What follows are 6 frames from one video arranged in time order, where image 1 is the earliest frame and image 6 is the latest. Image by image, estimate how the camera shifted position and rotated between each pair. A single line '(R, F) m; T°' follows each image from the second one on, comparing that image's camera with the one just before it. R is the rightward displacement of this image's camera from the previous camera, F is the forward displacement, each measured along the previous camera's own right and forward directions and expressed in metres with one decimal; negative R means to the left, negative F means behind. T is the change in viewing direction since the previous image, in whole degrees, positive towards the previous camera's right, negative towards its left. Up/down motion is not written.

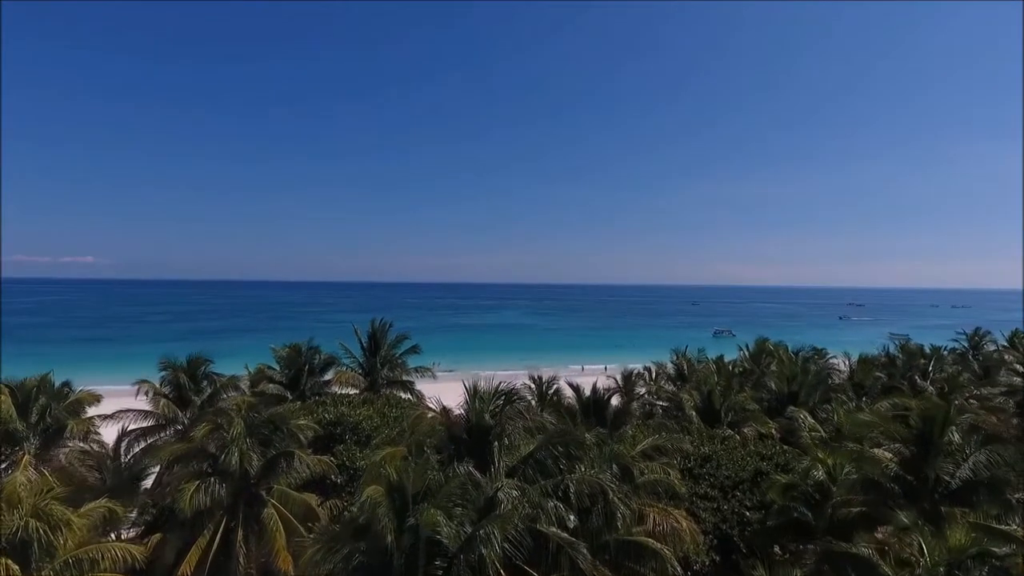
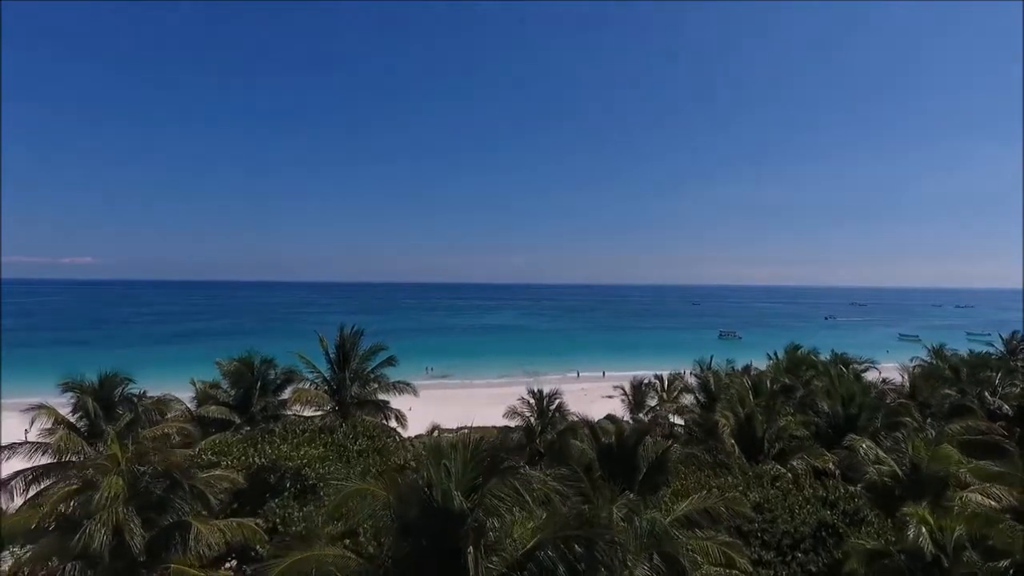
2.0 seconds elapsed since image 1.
(+0.2, +3.1) m; 0°
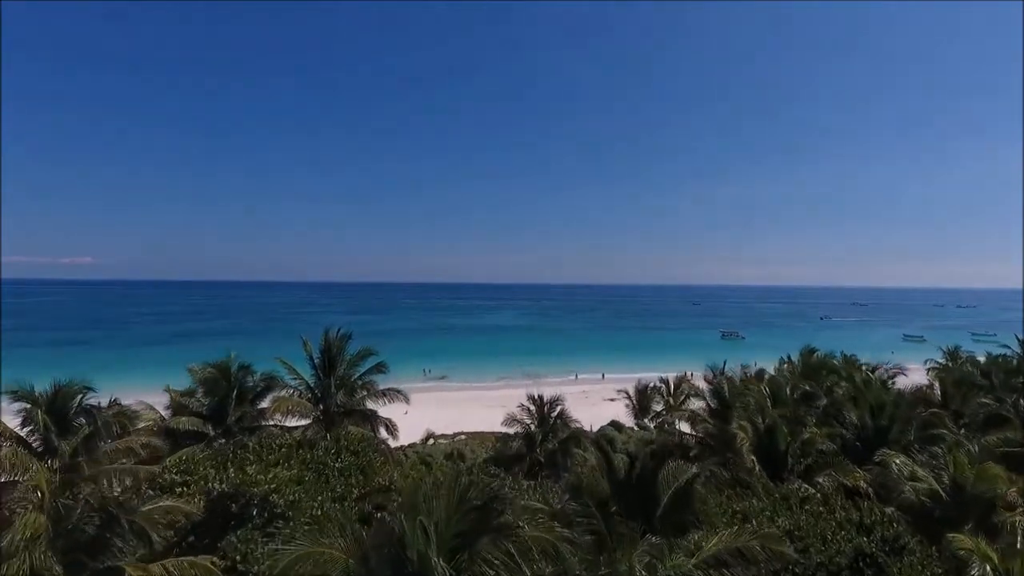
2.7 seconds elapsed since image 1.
(+0.1, +1.2) m; 0°
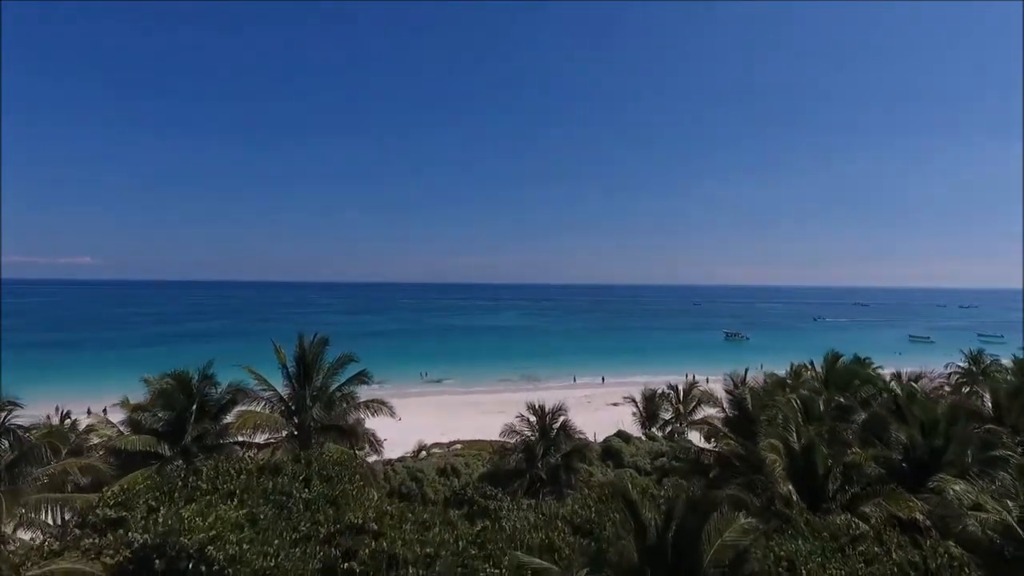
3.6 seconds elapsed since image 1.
(+0.1, +1.7) m; 0°
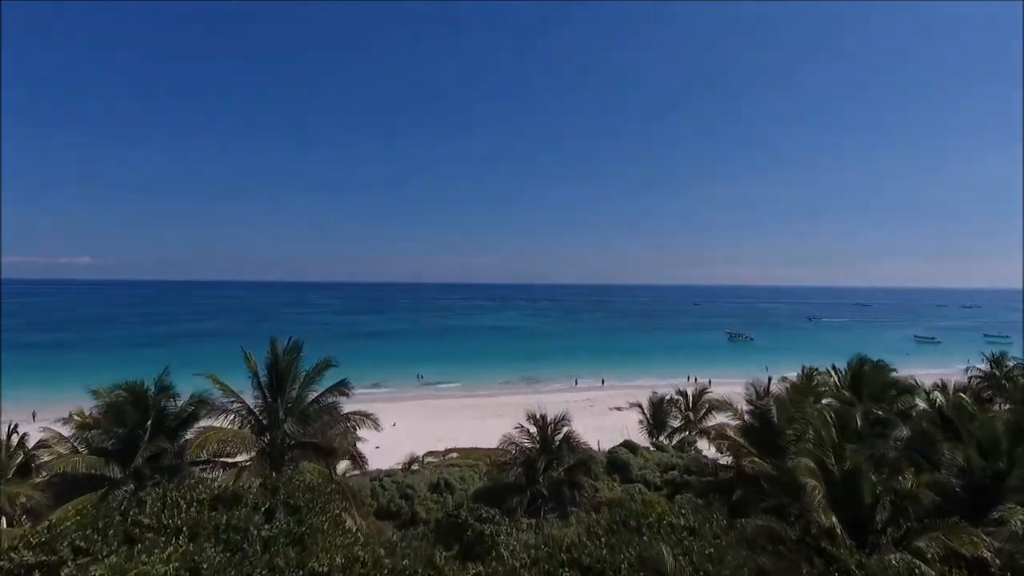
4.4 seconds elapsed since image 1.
(+0.1, +1.5) m; 0°
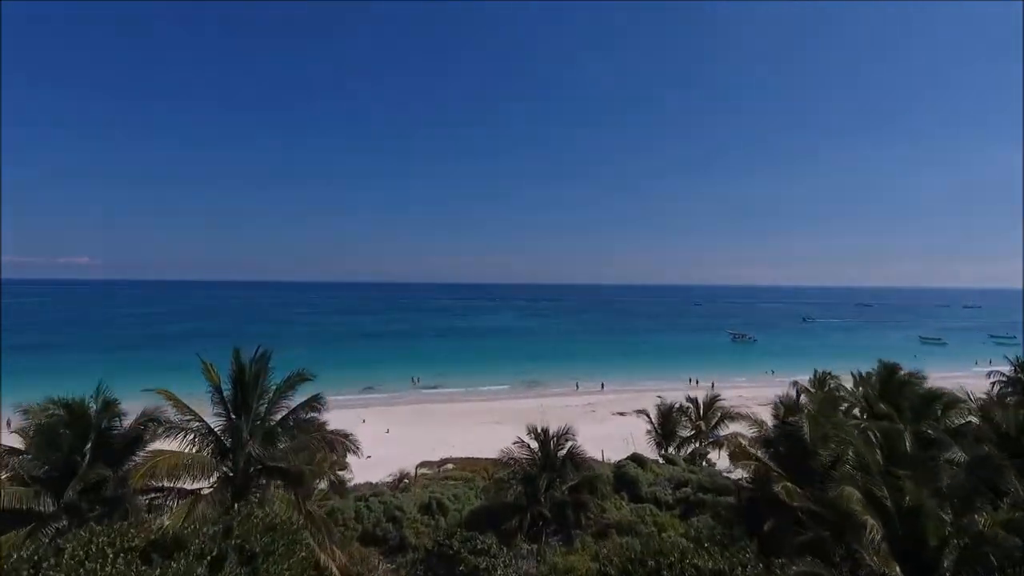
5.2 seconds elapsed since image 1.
(0.0, +1.5) m; 0°
